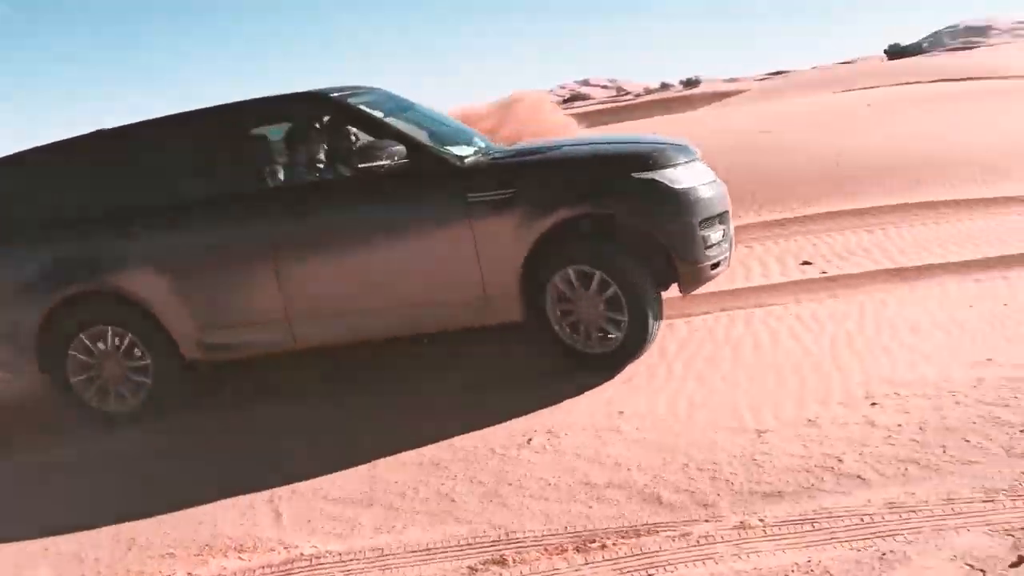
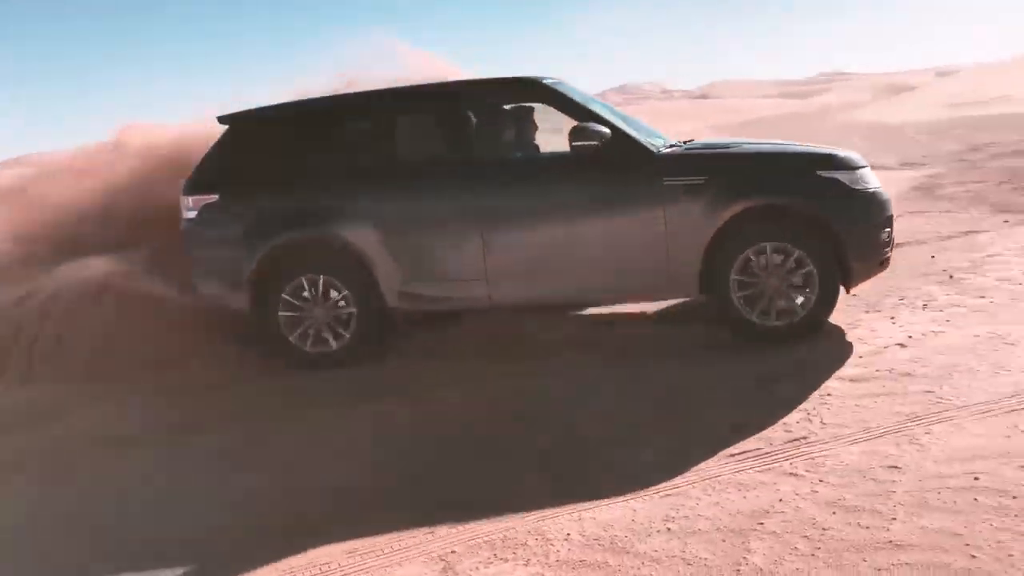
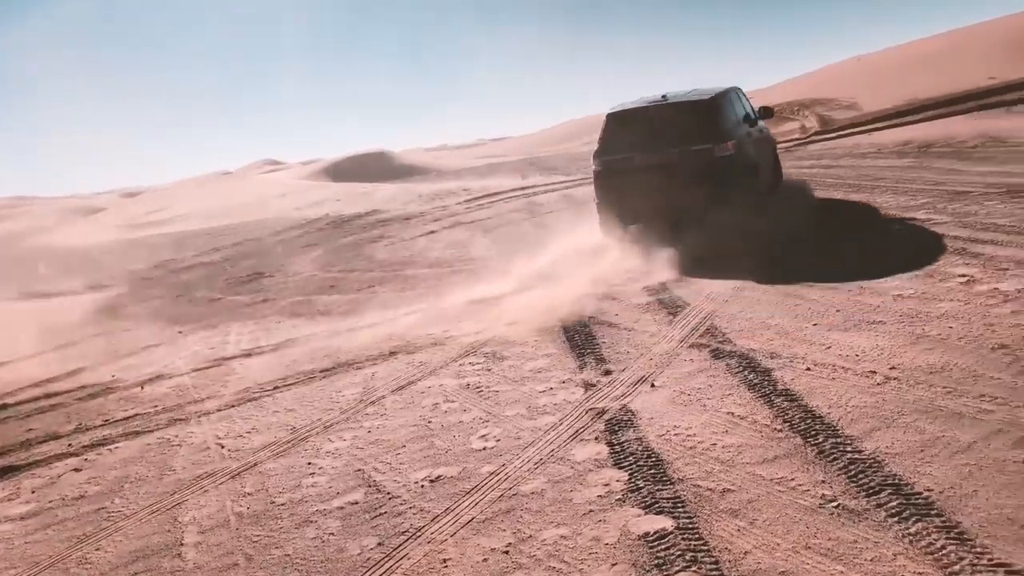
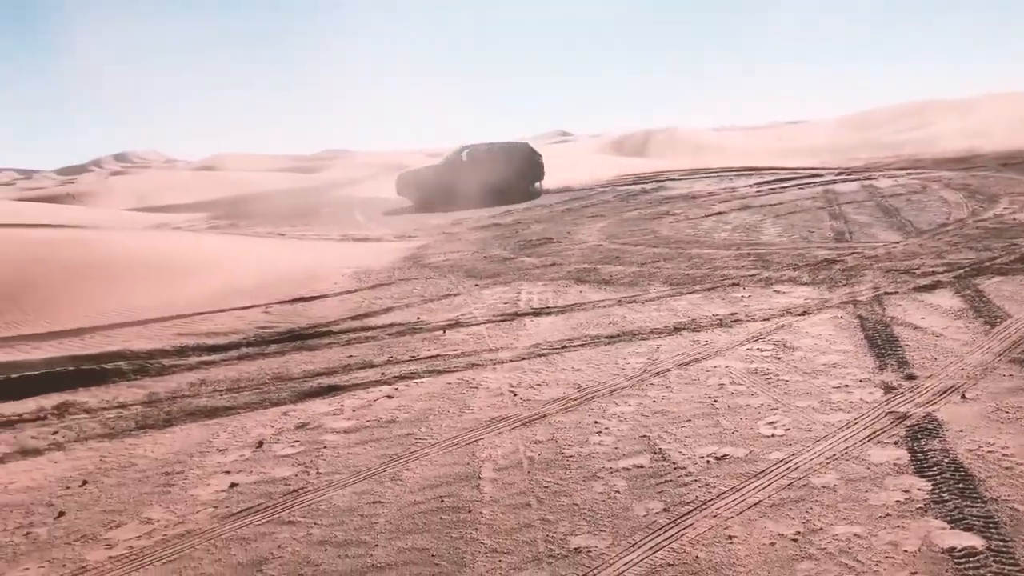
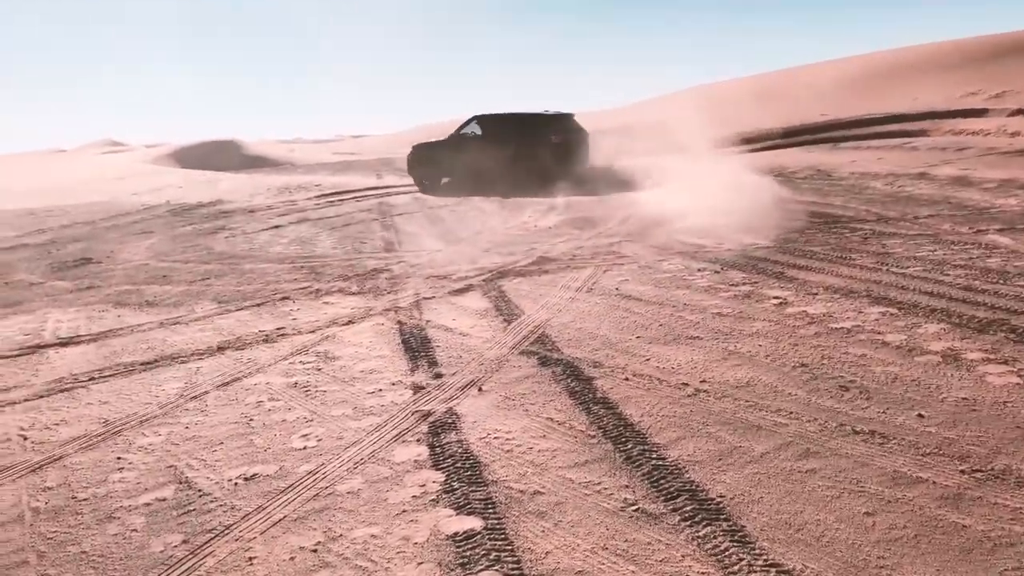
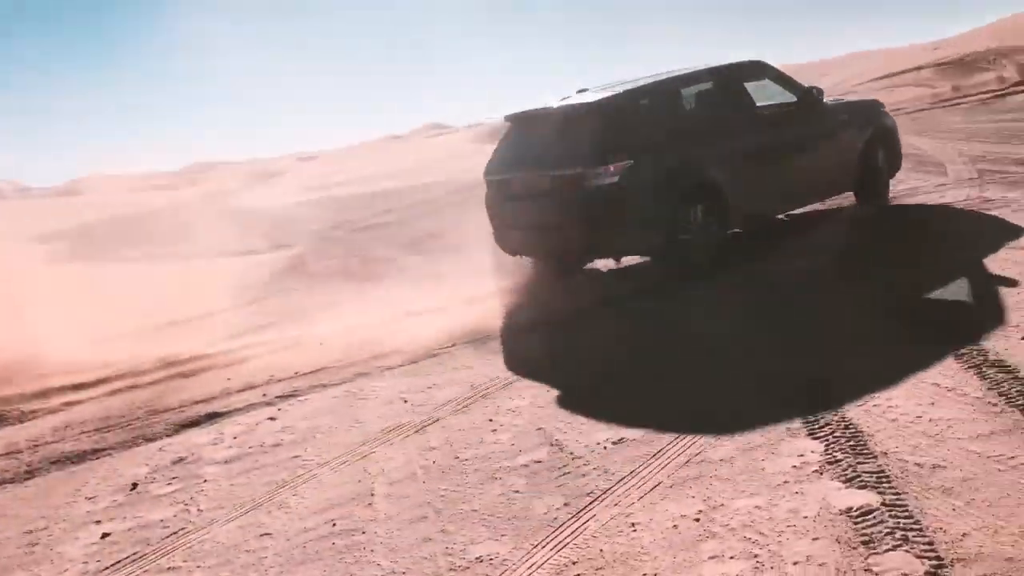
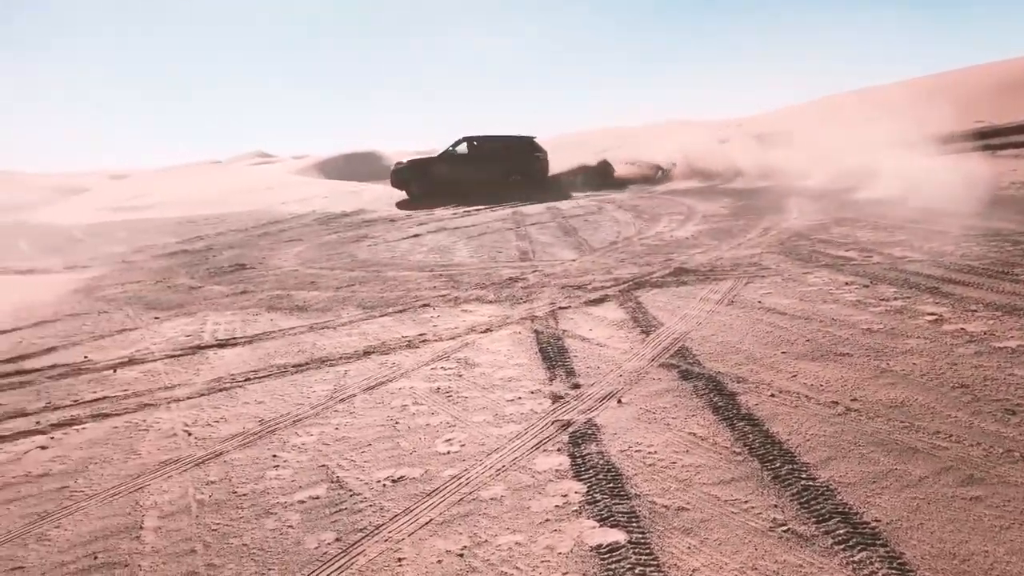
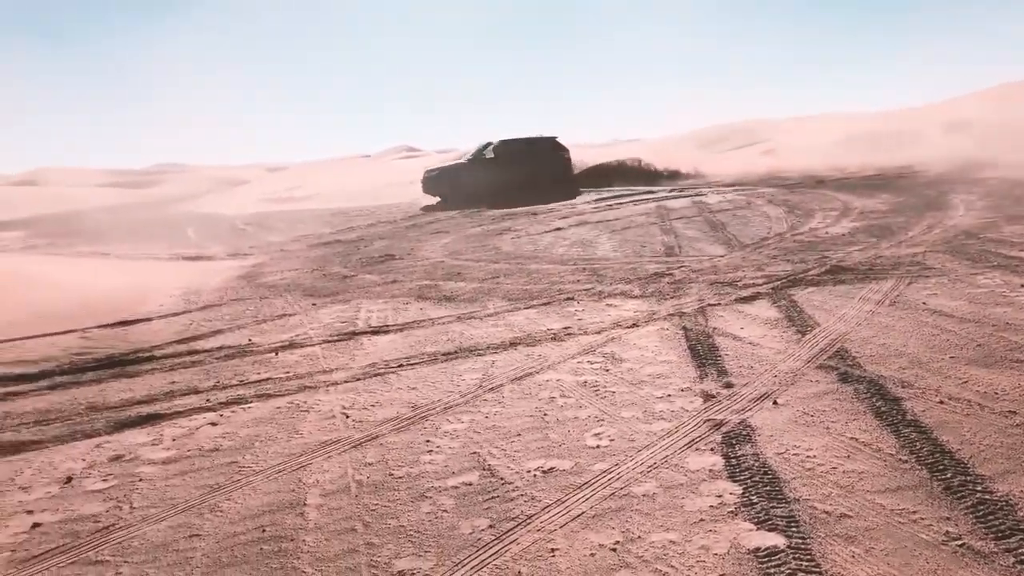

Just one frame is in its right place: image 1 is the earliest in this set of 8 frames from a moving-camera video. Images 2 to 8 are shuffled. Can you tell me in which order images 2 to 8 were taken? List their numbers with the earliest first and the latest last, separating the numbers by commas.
2, 6, 3, 5, 7, 8, 4
